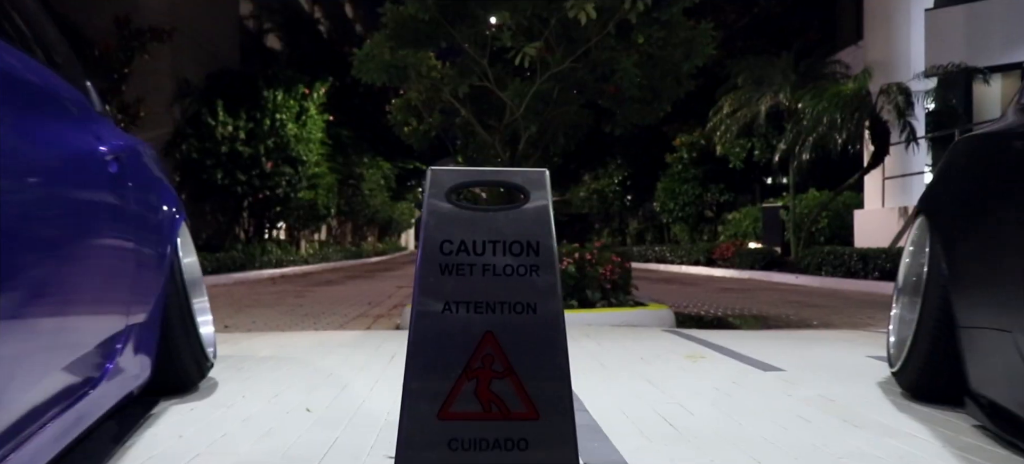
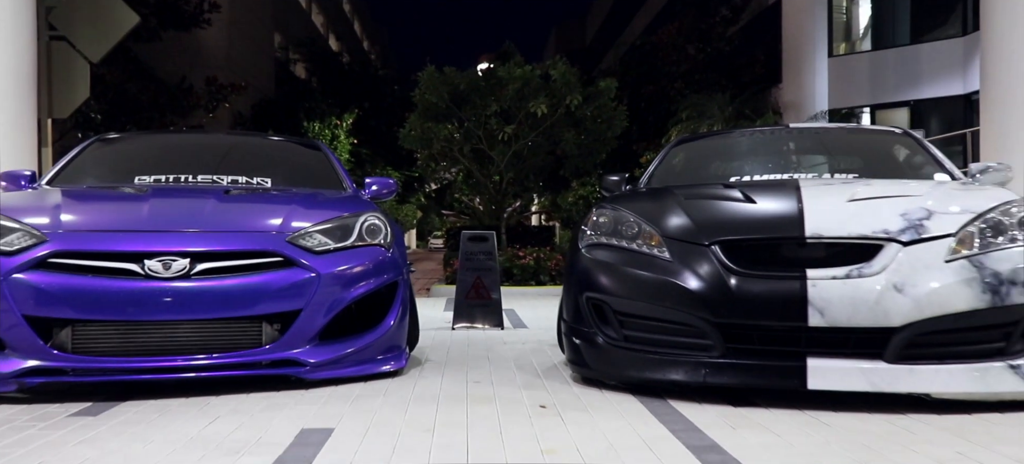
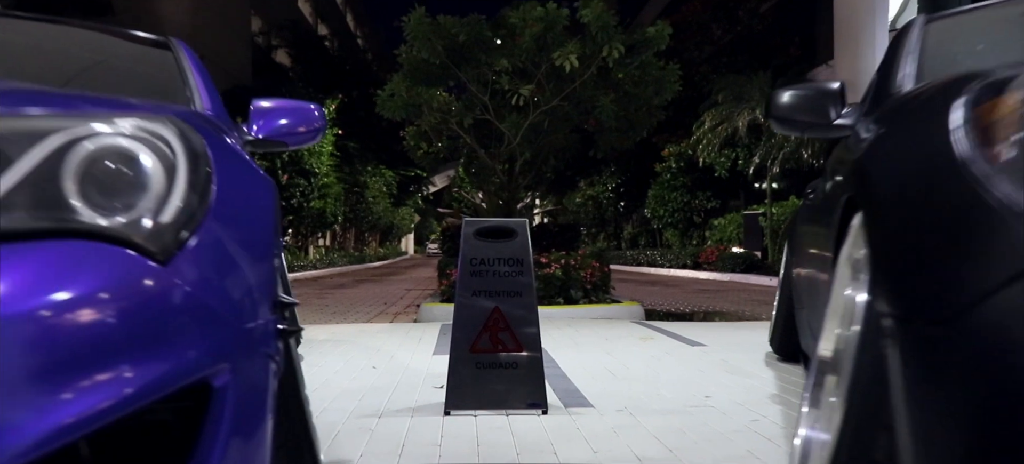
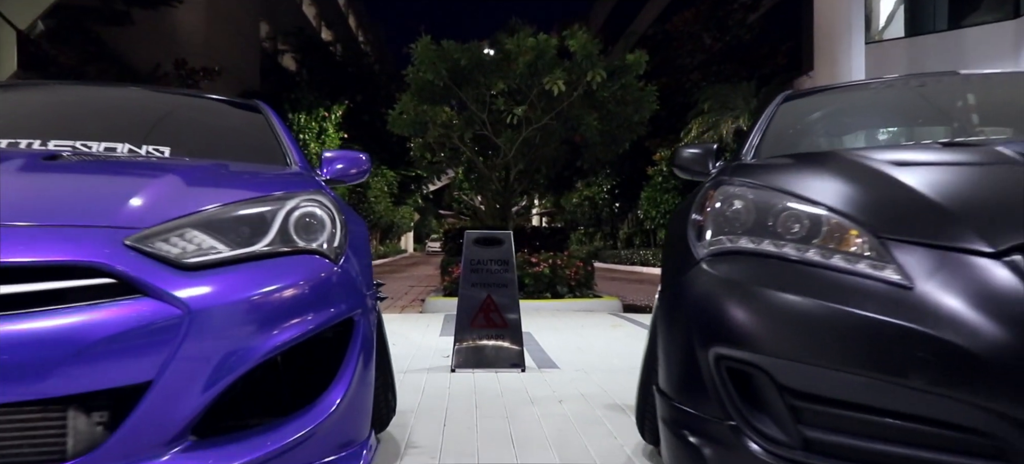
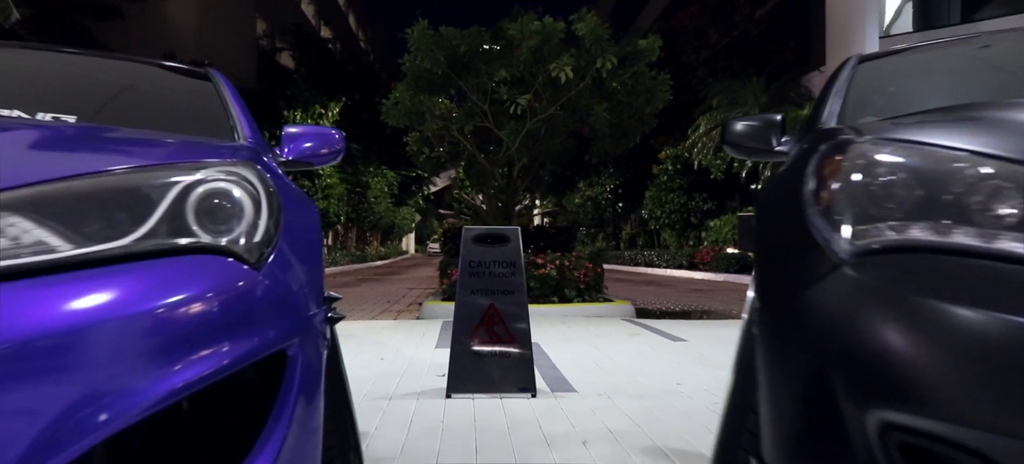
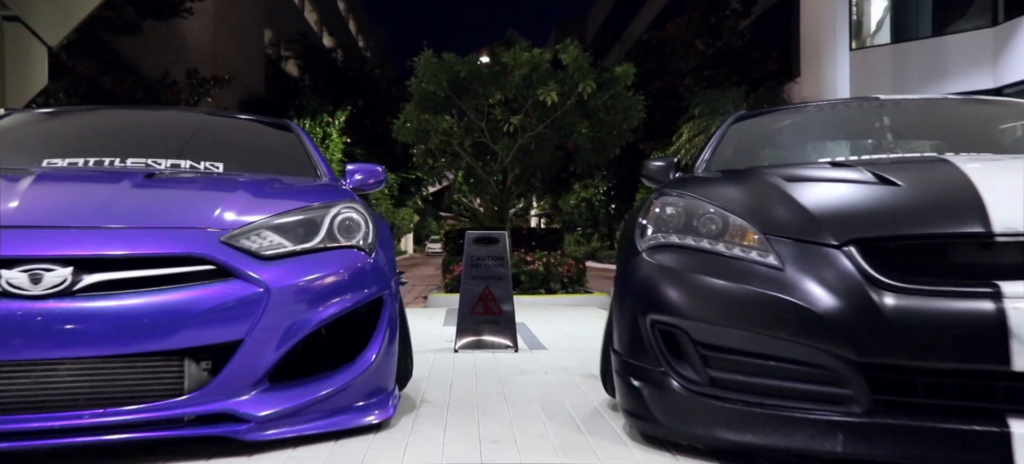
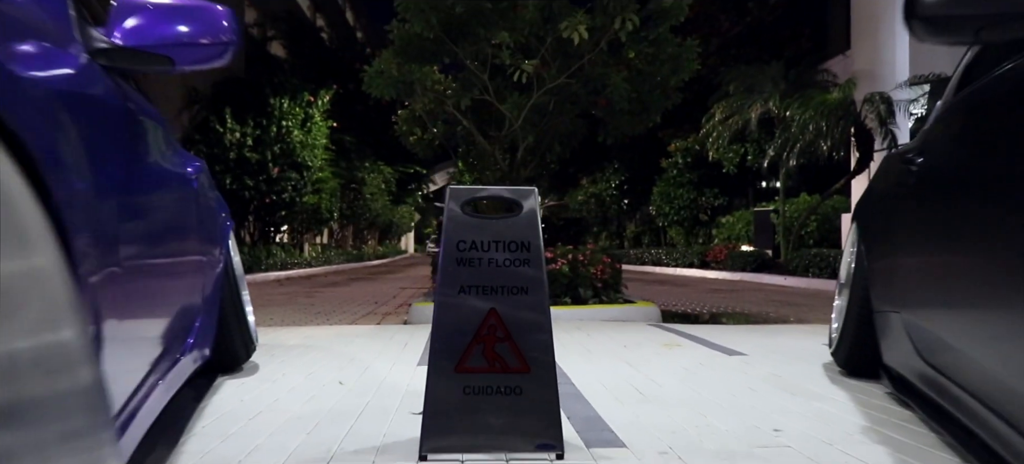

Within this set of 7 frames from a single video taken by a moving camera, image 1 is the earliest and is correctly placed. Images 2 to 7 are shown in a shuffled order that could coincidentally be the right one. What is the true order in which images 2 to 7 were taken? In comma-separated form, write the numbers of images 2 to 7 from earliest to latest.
7, 3, 5, 4, 6, 2
